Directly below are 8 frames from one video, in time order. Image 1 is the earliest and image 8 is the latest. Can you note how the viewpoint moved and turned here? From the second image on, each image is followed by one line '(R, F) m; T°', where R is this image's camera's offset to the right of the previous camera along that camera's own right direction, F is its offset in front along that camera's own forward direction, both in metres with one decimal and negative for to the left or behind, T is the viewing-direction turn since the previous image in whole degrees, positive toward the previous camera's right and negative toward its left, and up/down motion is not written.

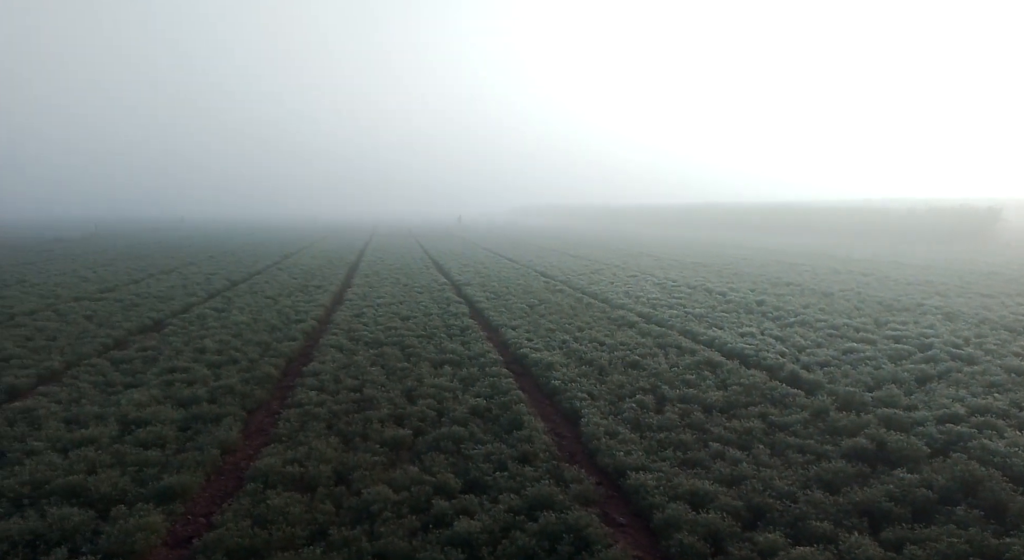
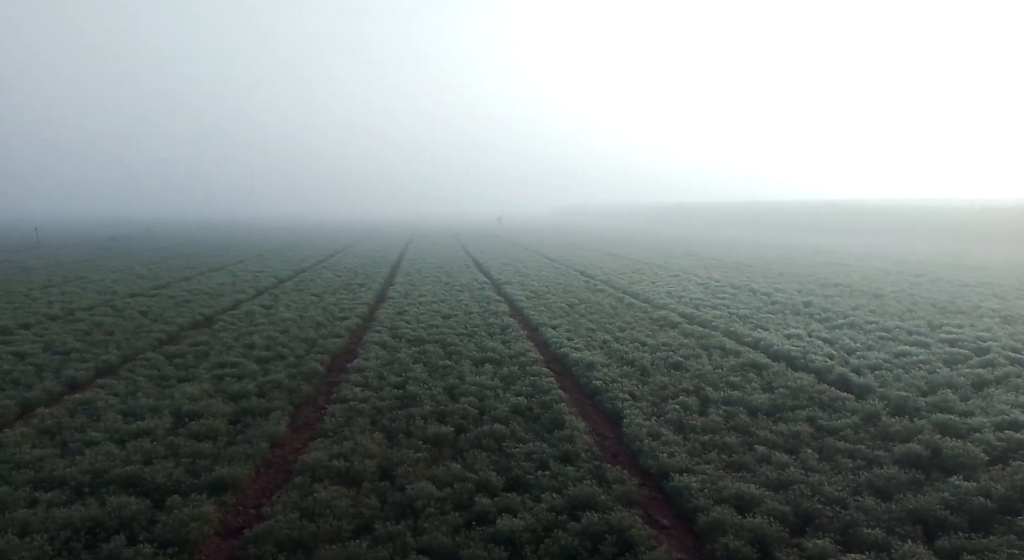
(-0.4, 0.0) m; -3°
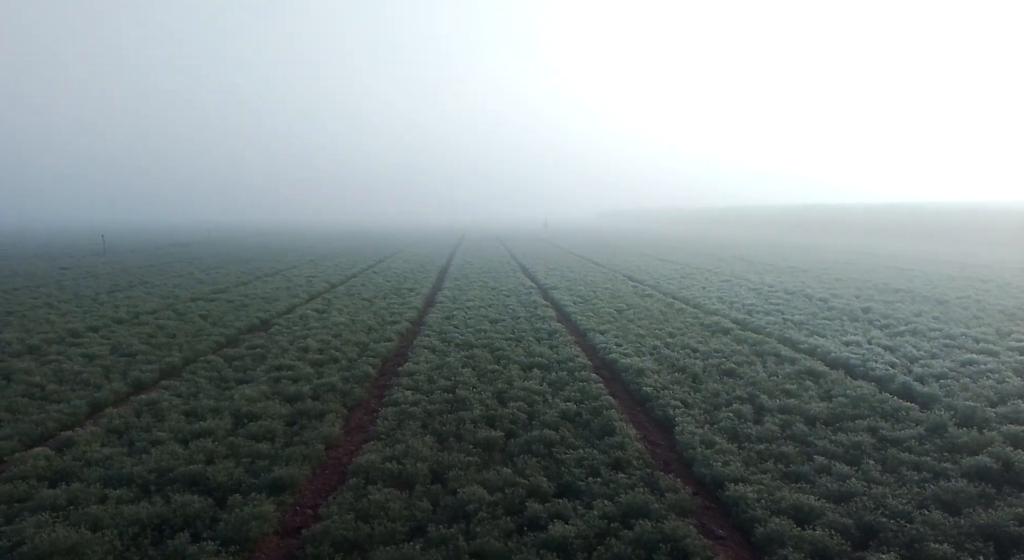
(-0.5, 0.0) m; -3°
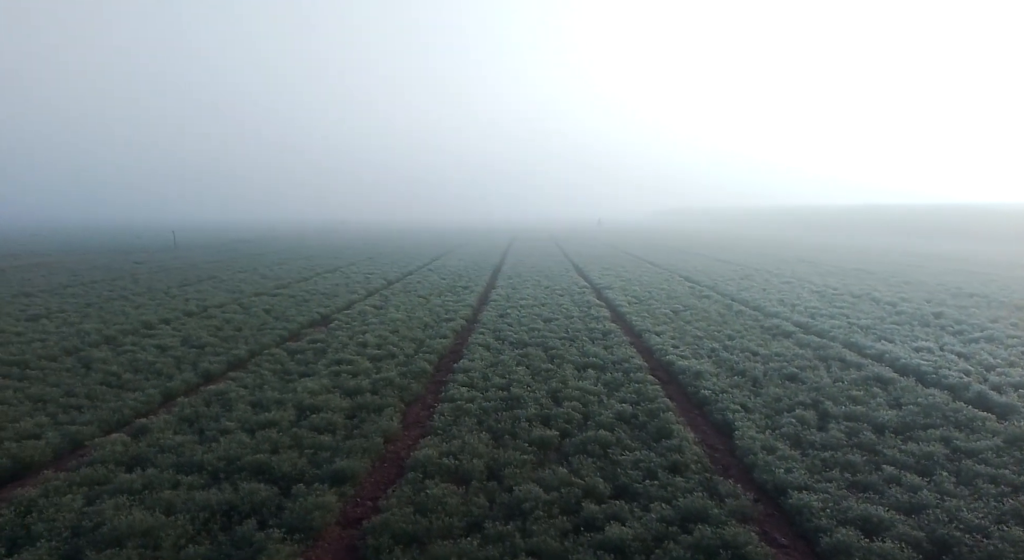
(-0.6, 0.0) m; -3°
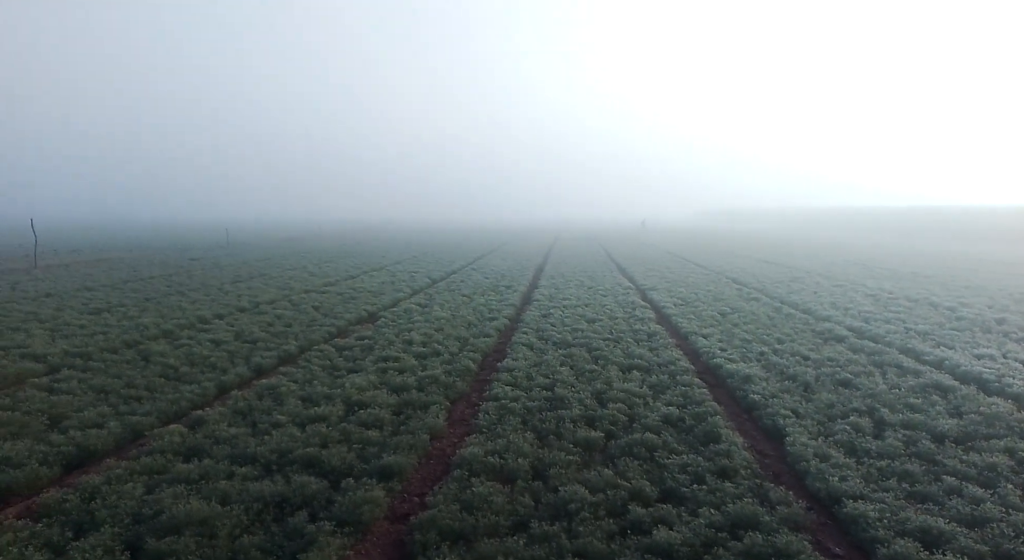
(-0.5, 0.0) m; -3°
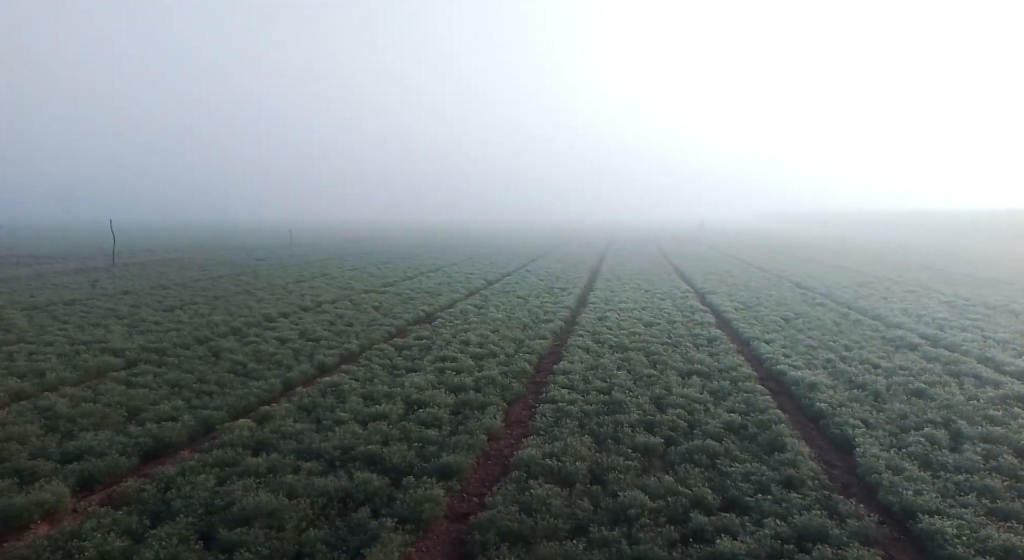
(-0.6, 0.0) m; -3°
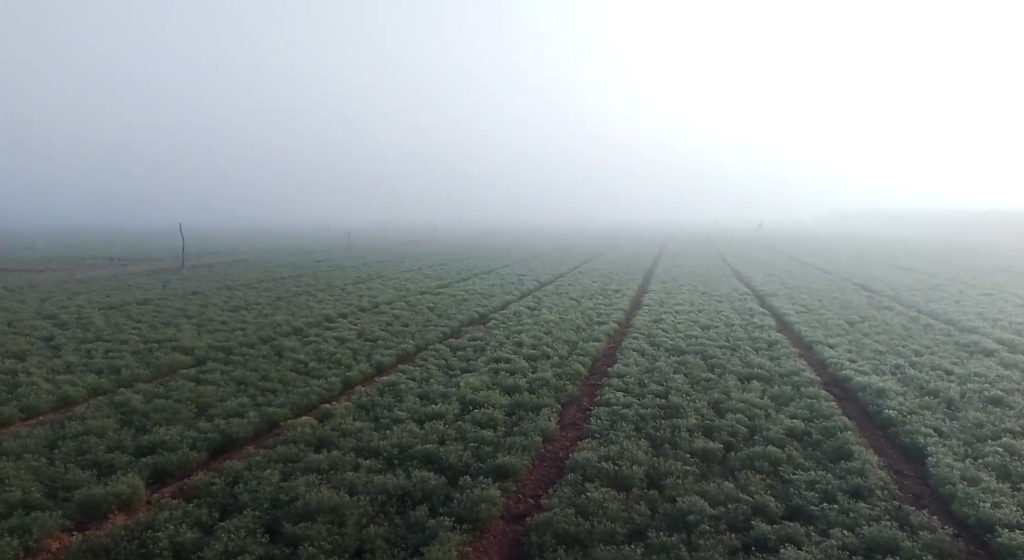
(-0.5, 0.0) m; -4°
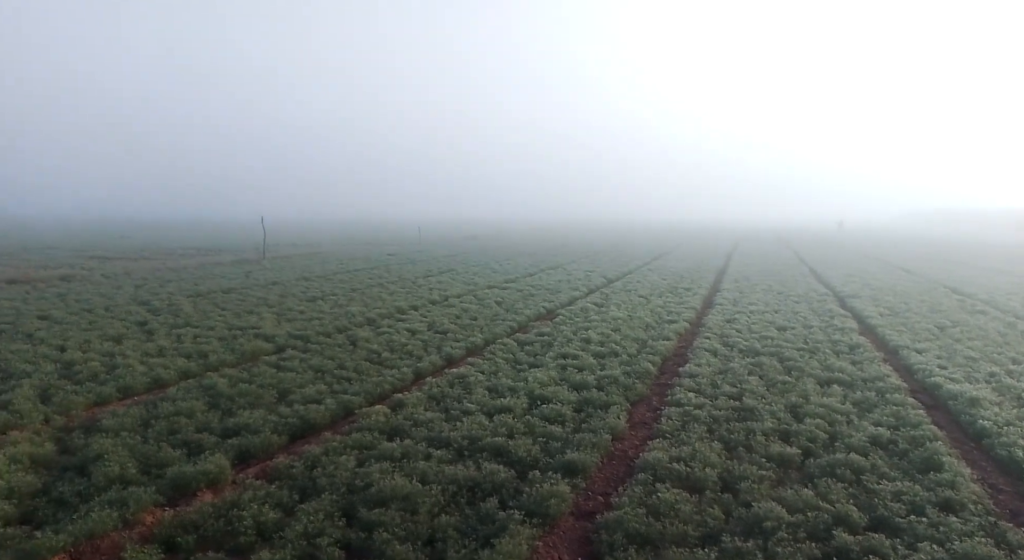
(-0.7, 0.0) m; -5°
